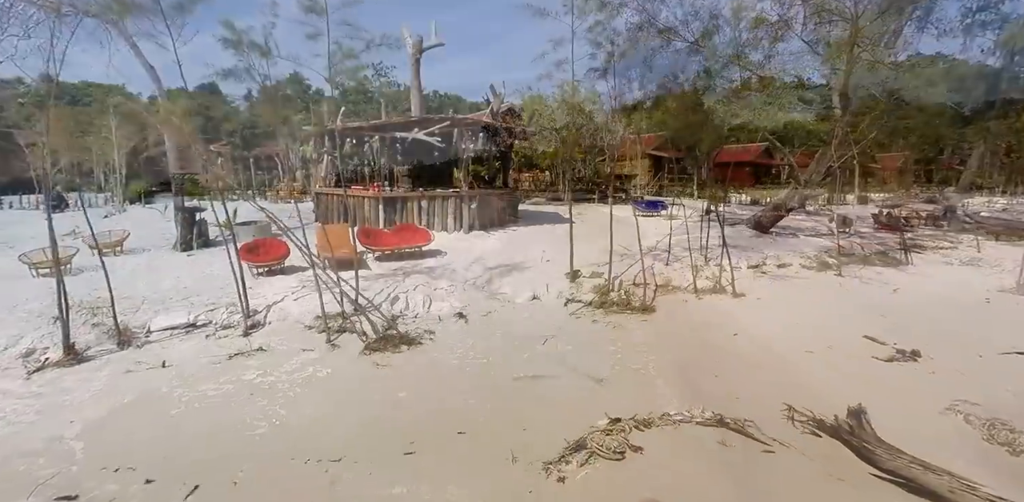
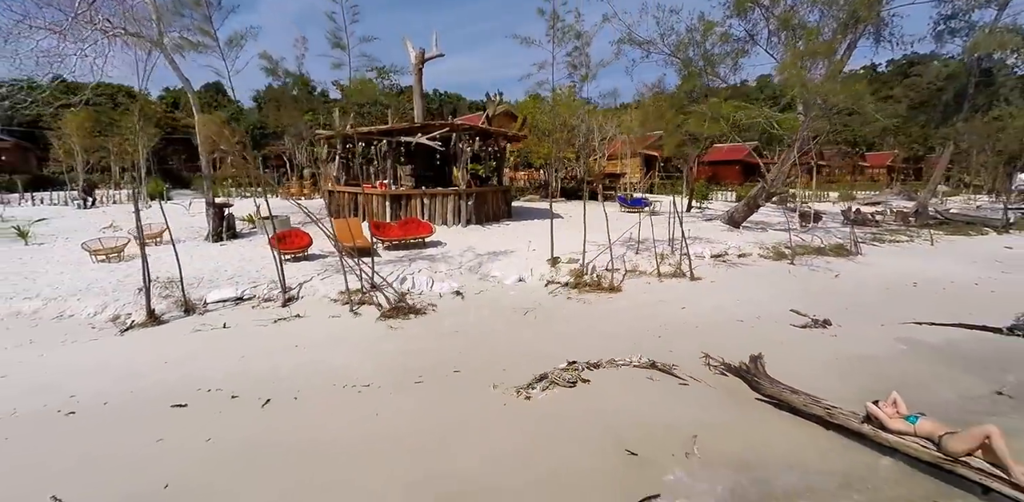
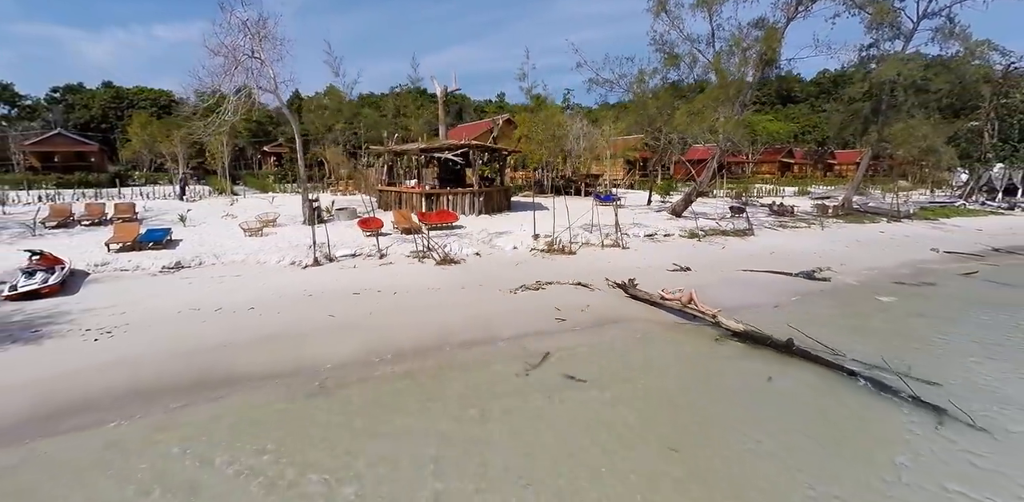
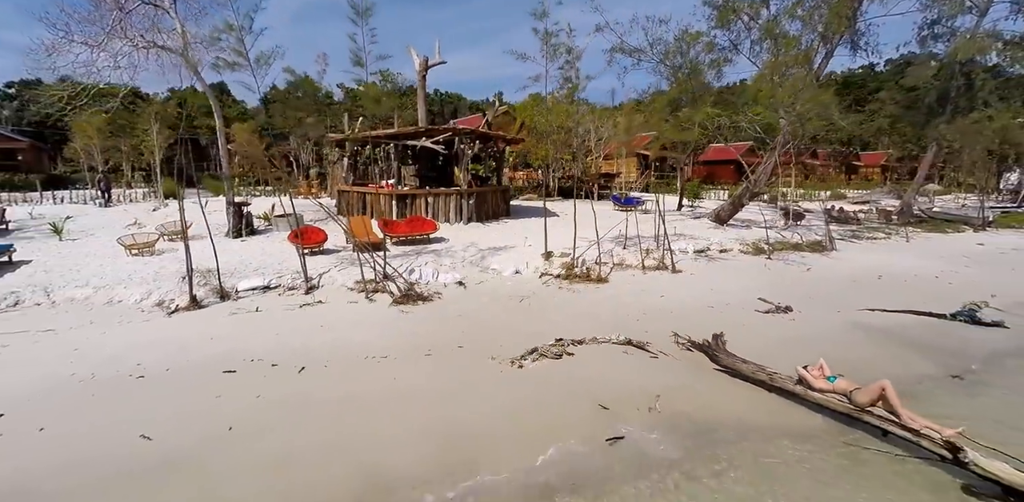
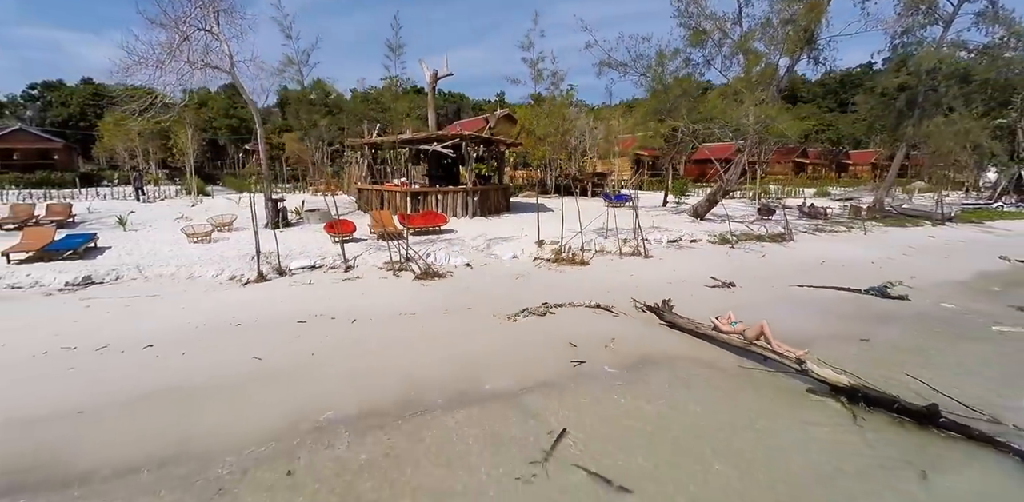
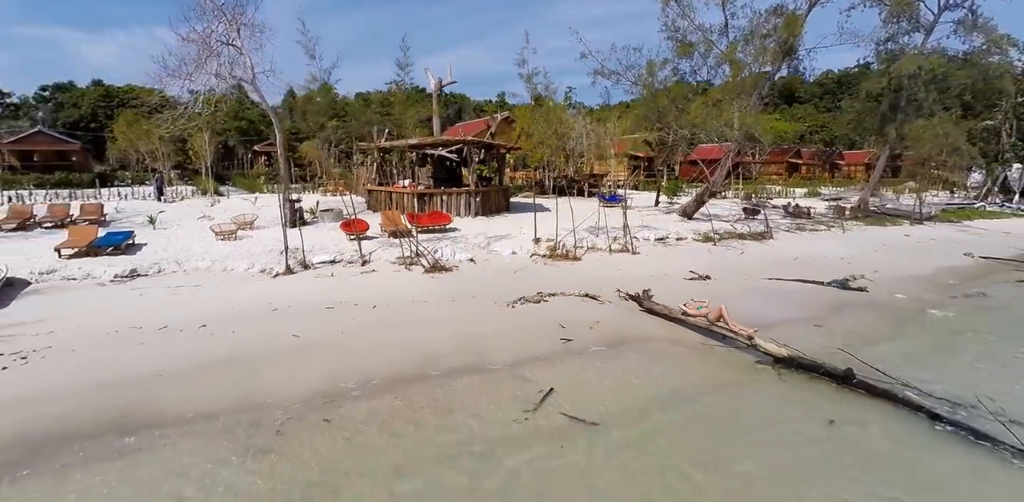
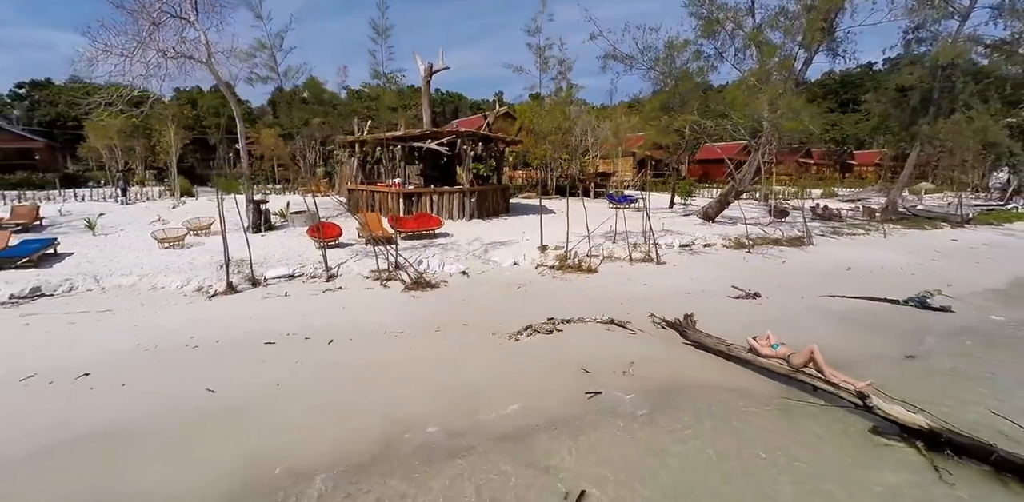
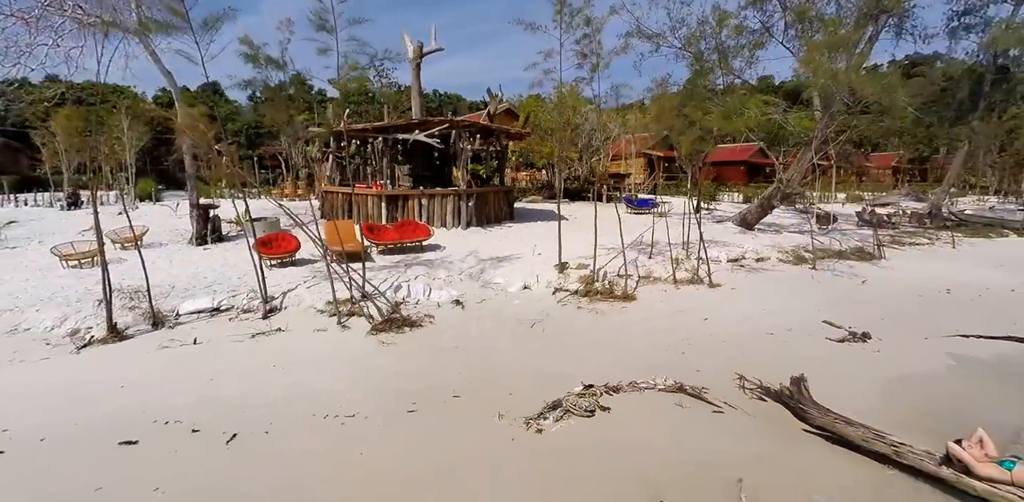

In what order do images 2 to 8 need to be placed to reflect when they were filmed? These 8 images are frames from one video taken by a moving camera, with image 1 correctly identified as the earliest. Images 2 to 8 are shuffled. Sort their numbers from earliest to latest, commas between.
8, 2, 4, 7, 5, 6, 3
